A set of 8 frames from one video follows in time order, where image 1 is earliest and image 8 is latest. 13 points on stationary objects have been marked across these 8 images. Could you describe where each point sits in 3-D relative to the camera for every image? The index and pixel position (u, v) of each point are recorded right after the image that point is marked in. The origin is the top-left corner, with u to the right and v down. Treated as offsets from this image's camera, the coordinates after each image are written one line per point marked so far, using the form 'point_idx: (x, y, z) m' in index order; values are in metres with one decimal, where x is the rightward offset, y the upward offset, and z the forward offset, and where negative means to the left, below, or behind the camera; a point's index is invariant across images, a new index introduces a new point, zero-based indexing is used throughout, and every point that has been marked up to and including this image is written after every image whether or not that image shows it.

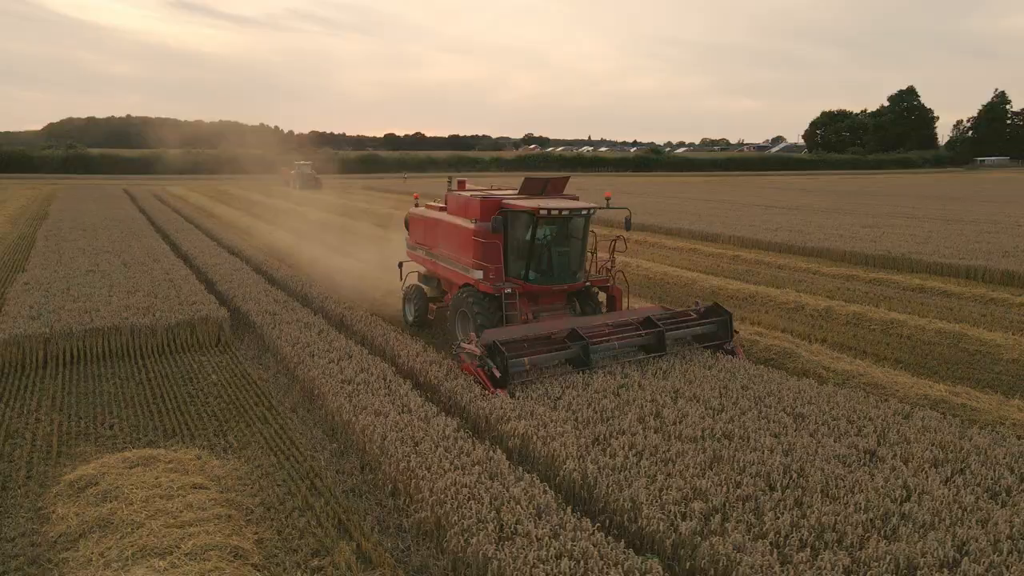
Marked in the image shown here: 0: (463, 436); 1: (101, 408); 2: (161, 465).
0: (-0.4, -1.3, +6.4) m
1: (-4.6, -1.3, +8.1) m
2: (-3.0, -1.5, +6.1) m
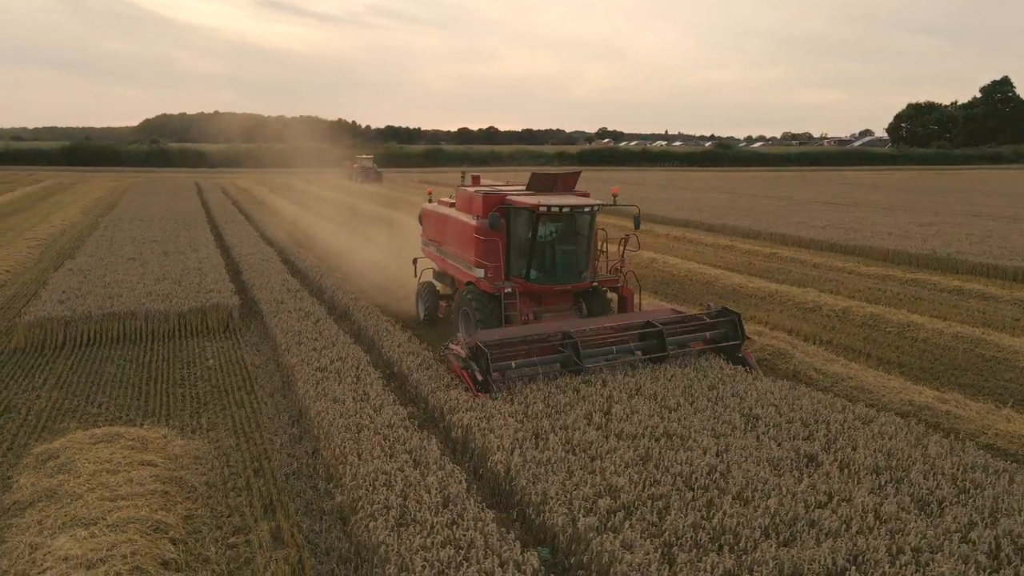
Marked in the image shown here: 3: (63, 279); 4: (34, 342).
0: (-0.9, -1.2, +6.5) m
1: (-4.9, -1.2, +8.7) m
2: (-3.5, -1.4, +6.5) m
3: (-8.6, +0.2, +14.0) m
4: (-6.8, -0.7, +10.4) m
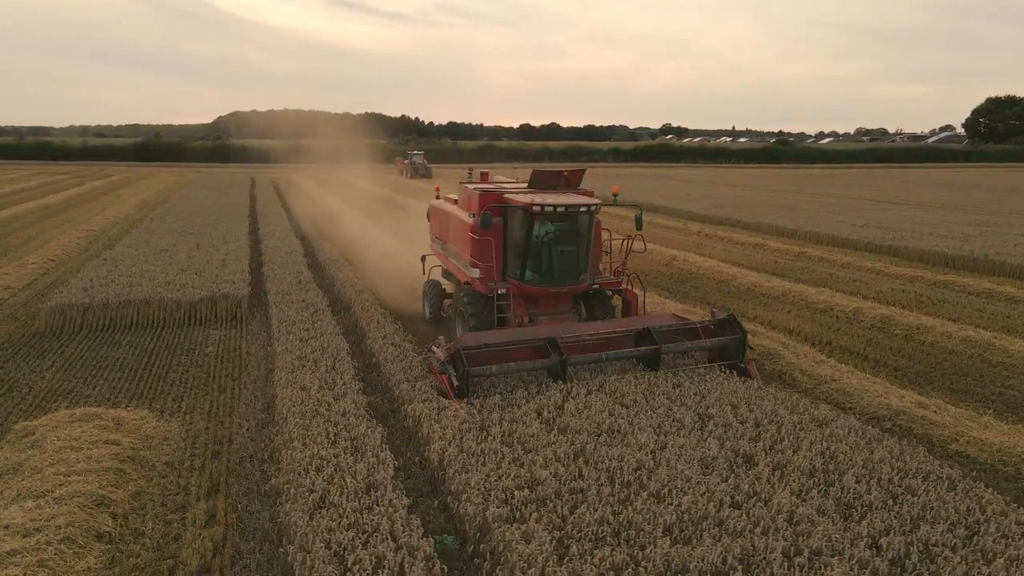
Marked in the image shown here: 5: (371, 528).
0: (-1.4, -1.1, +6.7) m
1: (-5.2, -1.0, +9.1) m
2: (-3.9, -1.3, +6.9) m
3: (-8.4, +0.4, +14.8) m
4: (-6.9, -0.6, +11.0) m
5: (-0.9, -1.5, +4.6) m
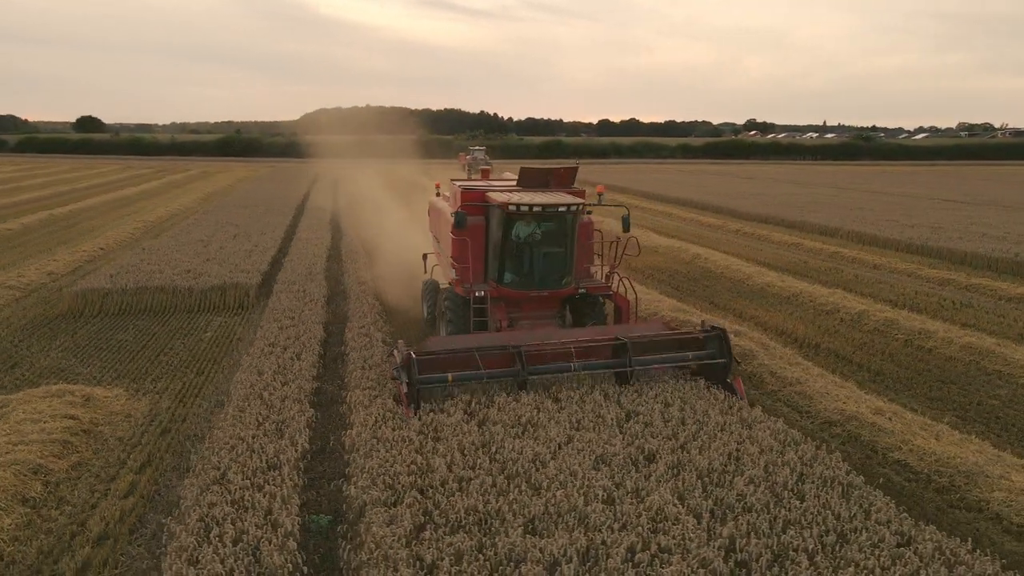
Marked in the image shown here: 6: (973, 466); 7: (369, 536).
0: (-2.0, -1.1, +6.9) m
1: (-5.6, -0.8, +9.8) m
2: (-4.5, -1.1, +7.4) m
3: (-8.2, +0.7, +15.7) m
4: (-7.1, -0.3, +11.8) m
5: (-1.7, -1.4, +4.9) m
6: (+3.7, -1.5, +6.0) m
7: (-0.9, -1.5, +4.4) m
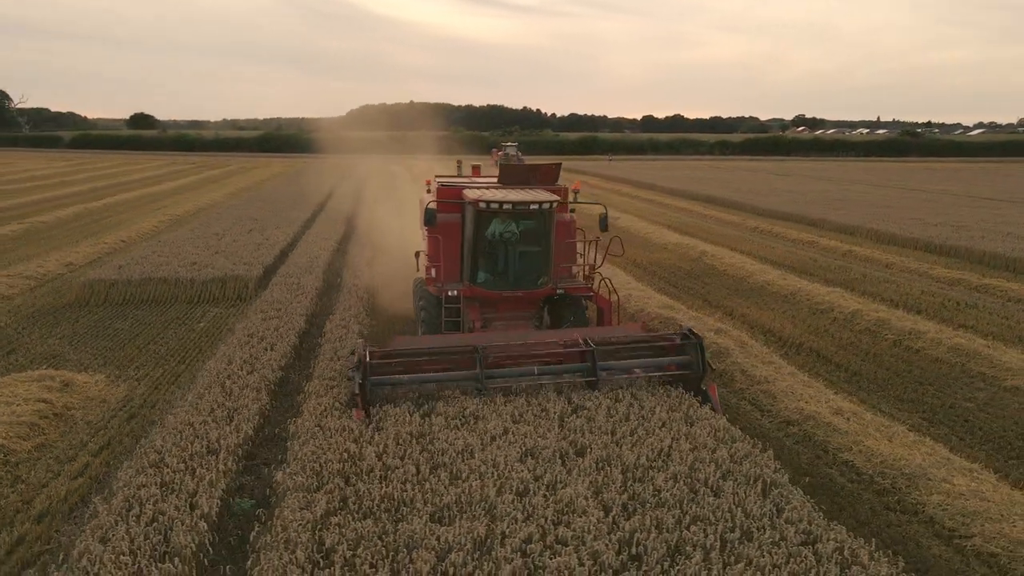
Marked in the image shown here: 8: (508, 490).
0: (-2.5, -1.0, +7.1) m
1: (-5.8, -0.7, +10.2) m
2: (-4.9, -1.0, +7.8) m
3: (-8.1, +0.9, +16.2) m
4: (-7.2, -0.2, +12.3) m
5: (-2.3, -1.4, +5.1) m
6: (+3.2, -1.4, +5.9) m
7: (-1.5, -1.5, +4.6) m
8: (0.0, -1.4, +4.9) m
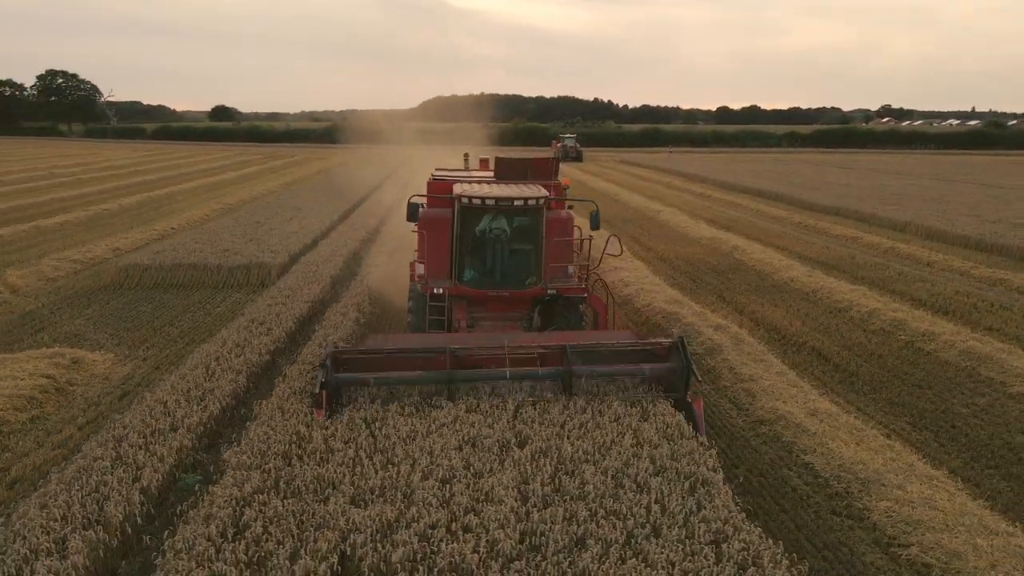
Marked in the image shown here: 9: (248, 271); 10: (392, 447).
0: (-2.7, -0.8, +7.4) m
1: (-5.8, -0.5, +10.8) m
2: (-5.2, -0.8, +8.3) m
3: (-7.5, +1.2, +17.0) m
4: (-7.0, +0.1, +13.0) m
5: (-2.8, -1.3, +5.4) m
6: (+2.8, -1.4, +5.7) m
7: (-2.0, -1.4, +4.8) m
8: (-0.5, -1.3, +5.0) m
9: (-4.8, +0.3, +13.2) m
10: (-0.9, -1.2, +5.5) m
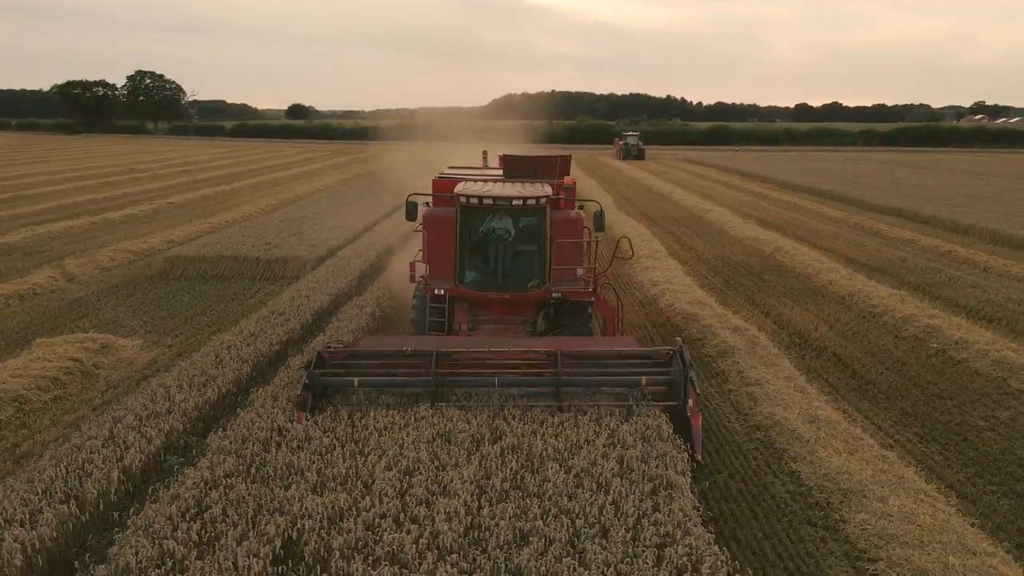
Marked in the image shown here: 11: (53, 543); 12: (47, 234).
0: (-2.8, -0.8, +7.7) m
1: (-5.5, -0.3, +11.3) m
2: (-5.1, -0.7, +8.8) m
3: (-6.6, +1.4, +17.7) m
4: (-6.5, +0.3, +13.6) m
5: (-3.0, -1.2, +5.6) m
6: (+2.6, -1.5, +5.4) m
7: (-2.3, -1.3, +5.0) m
8: (-0.8, -1.3, +5.1) m
9: (-4.2, +0.4, +13.6) m
10: (-1.1, -1.1, +5.6) m
11: (-2.7, -1.5, +4.3) m
12: (-11.7, +1.4, +18.3) m
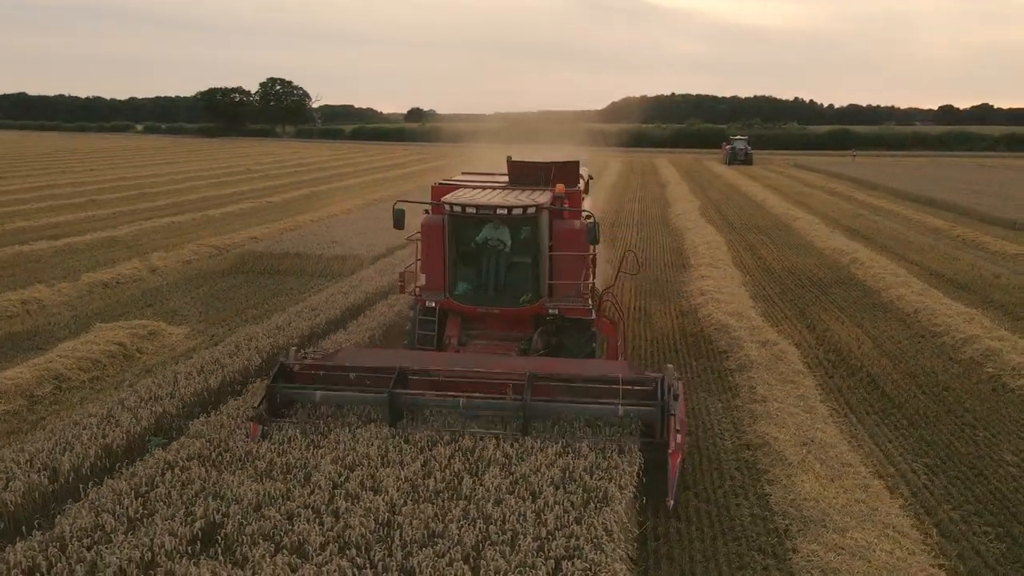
0: (-2.7, -0.7, +8.1) m
1: (-4.9, -0.2, +12.1) m
2: (-4.9, -0.6, +9.5) m
3: (-5.0, +1.5, +18.5) m
4: (-5.5, +0.4, +14.5) m
5: (-3.3, -1.1, +6.1) m
6: (+2.2, -1.6, +5.1) m
7: (-2.7, -1.3, +5.4) m
8: (-1.2, -1.3, +5.2) m
9: (-3.3, +0.5, +14.2) m
10: (-1.4, -1.1, +5.8) m
11: (-3.2, -1.4, +4.7) m
12: (-9.9, +1.6, +20.0) m
